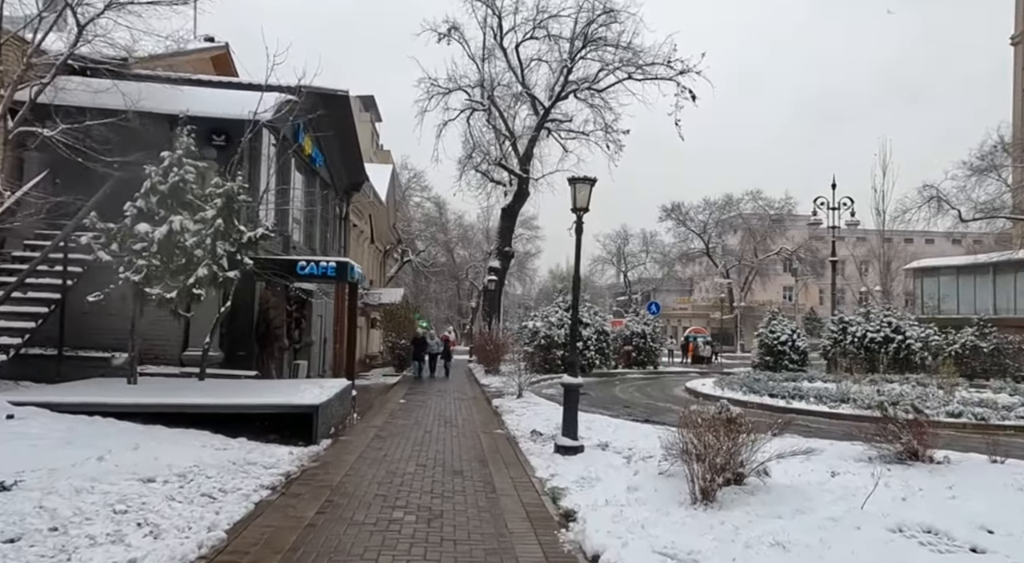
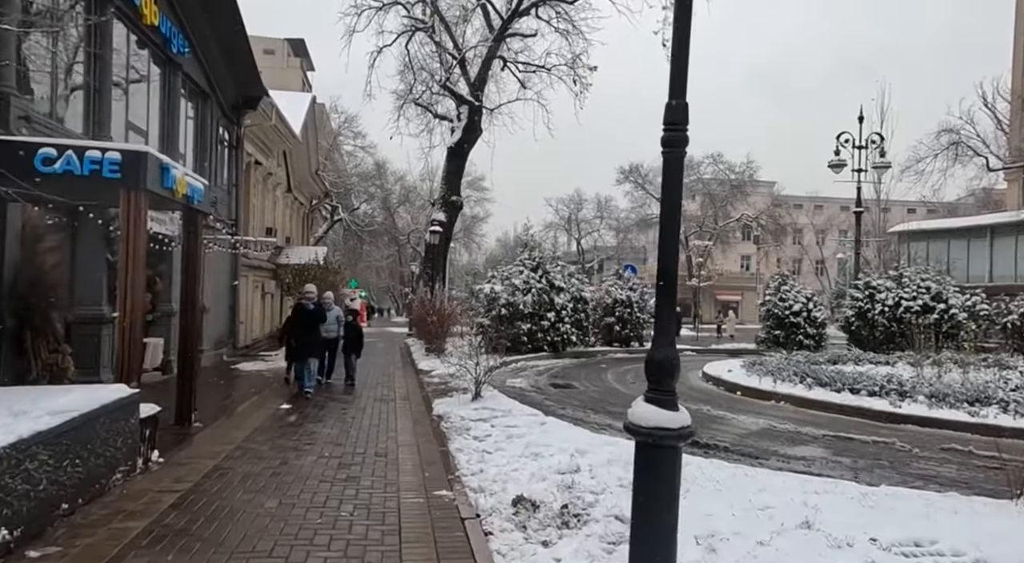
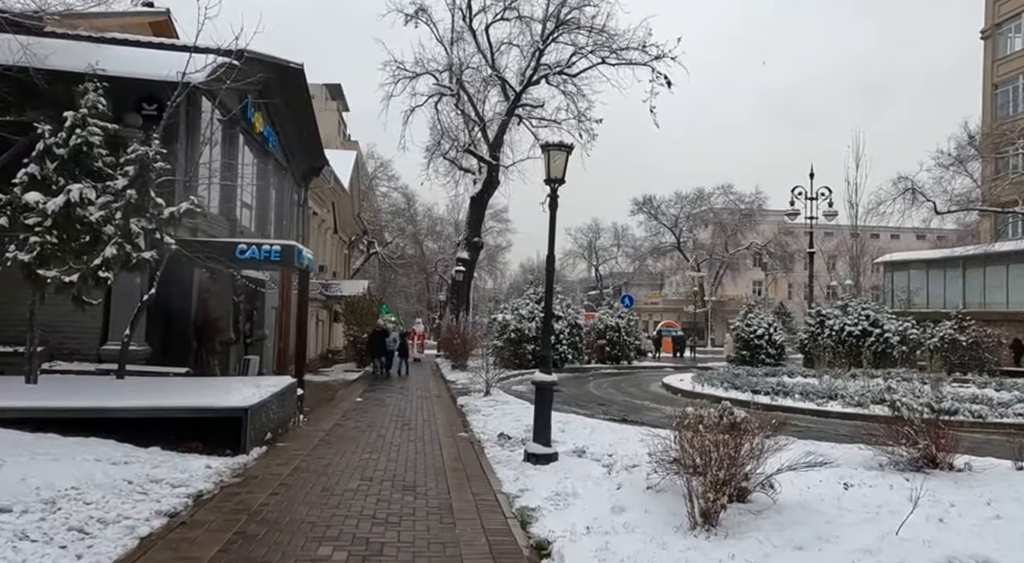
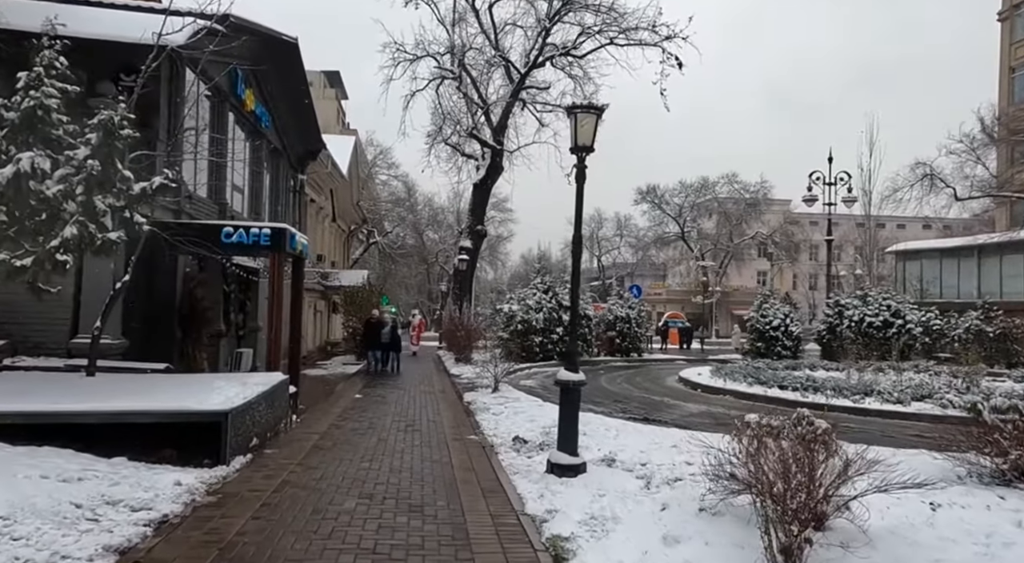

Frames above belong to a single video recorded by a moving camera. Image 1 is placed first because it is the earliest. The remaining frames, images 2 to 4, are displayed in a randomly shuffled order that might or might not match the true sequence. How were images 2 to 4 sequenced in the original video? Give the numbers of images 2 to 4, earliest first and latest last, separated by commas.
3, 4, 2
